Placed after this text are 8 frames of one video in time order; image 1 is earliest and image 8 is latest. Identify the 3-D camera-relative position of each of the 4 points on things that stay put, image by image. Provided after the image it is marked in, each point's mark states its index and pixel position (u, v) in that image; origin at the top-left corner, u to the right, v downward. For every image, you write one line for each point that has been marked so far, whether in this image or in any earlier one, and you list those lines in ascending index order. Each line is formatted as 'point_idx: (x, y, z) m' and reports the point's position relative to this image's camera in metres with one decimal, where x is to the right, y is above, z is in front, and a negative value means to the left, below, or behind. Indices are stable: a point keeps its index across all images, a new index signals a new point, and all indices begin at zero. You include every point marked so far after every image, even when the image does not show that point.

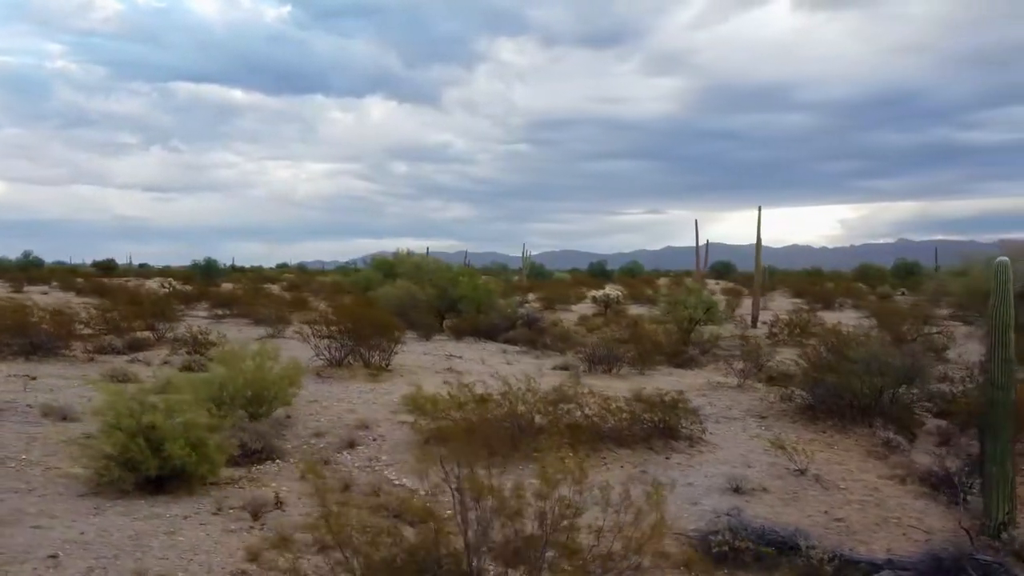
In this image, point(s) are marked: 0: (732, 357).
0: (+3.6, -1.2, +13.6) m
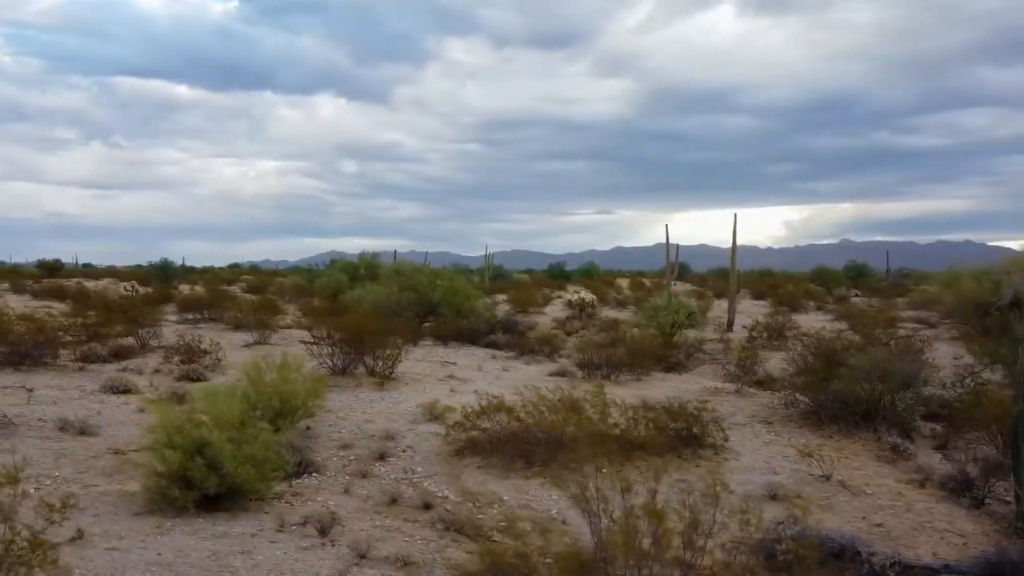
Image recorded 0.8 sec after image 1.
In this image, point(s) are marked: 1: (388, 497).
0: (+3.5, -1.3, +13.9) m
1: (-0.9, -1.5, +5.8) m
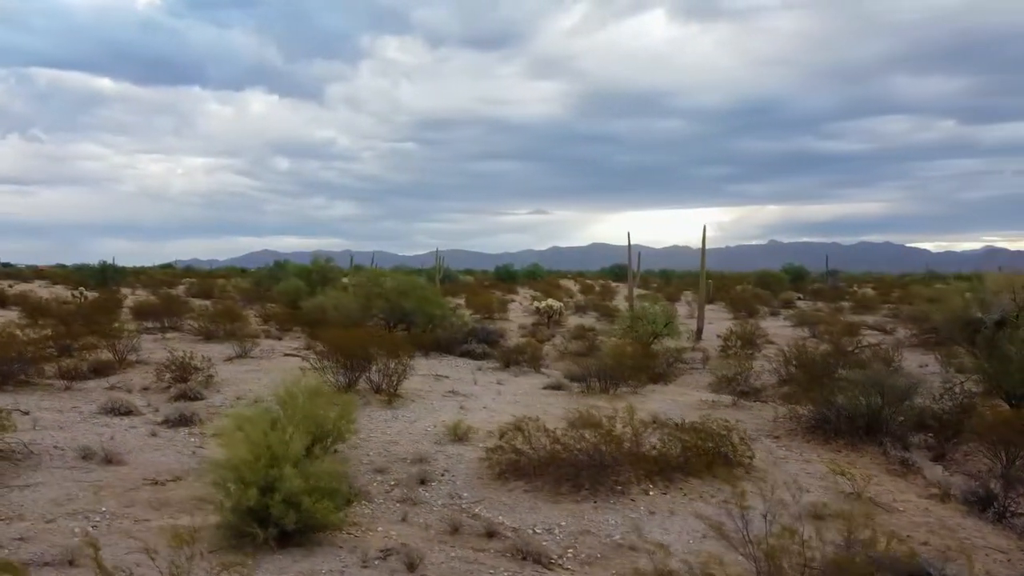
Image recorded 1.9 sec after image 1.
0: (+3.3, -1.5, +14.3) m
1: (-0.4, -1.7, +5.8) m
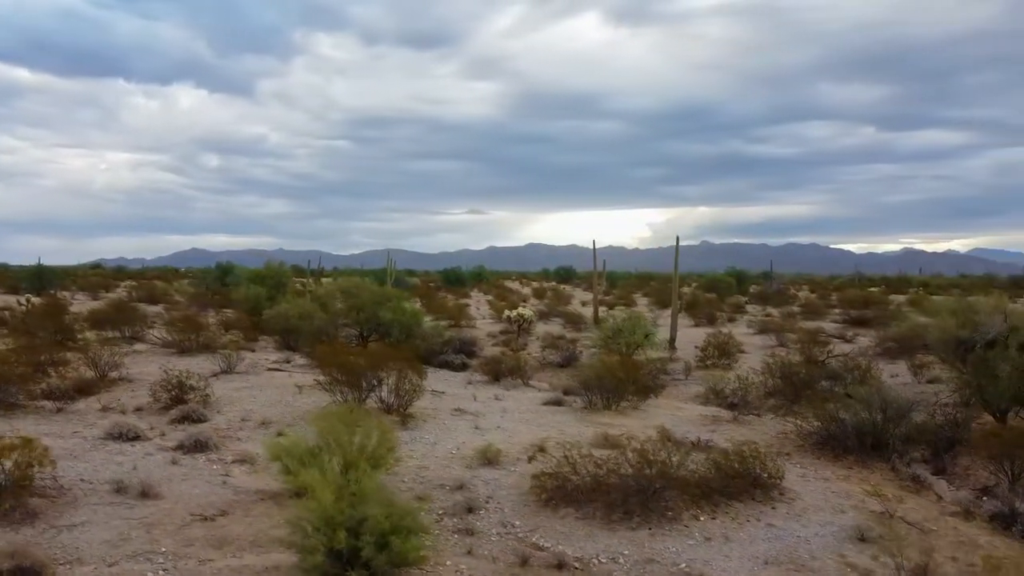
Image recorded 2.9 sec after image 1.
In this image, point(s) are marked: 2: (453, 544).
0: (+3.1, -1.7, +14.6) m
1: (0.0, -1.9, +5.8) m
2: (-0.4, -1.9, +6.0) m
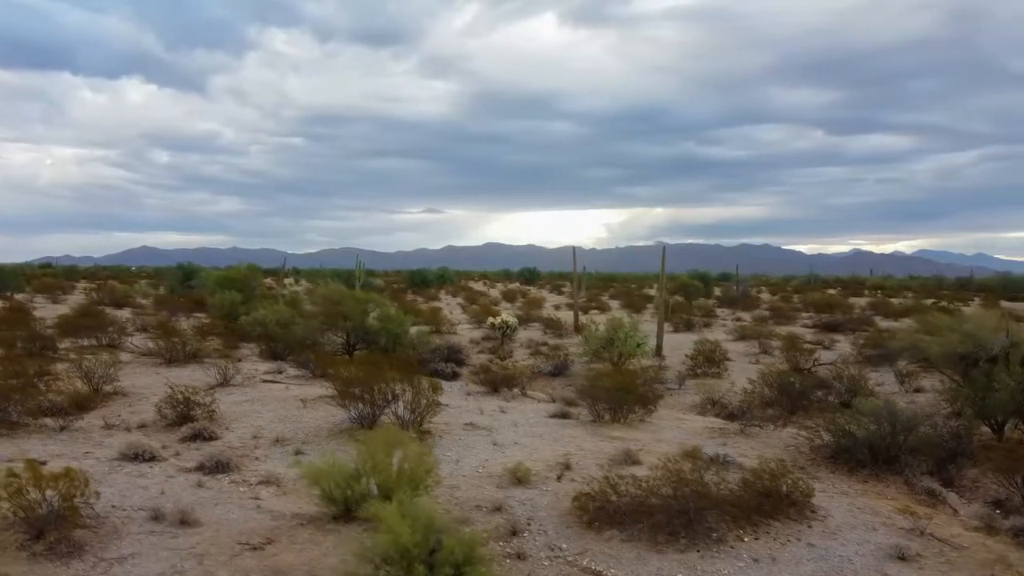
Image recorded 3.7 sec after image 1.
0: (+3.0, -1.9, +14.7) m
1: (+0.5, -2.1, +5.9) m
2: (0.0, -2.1, +6.0) m
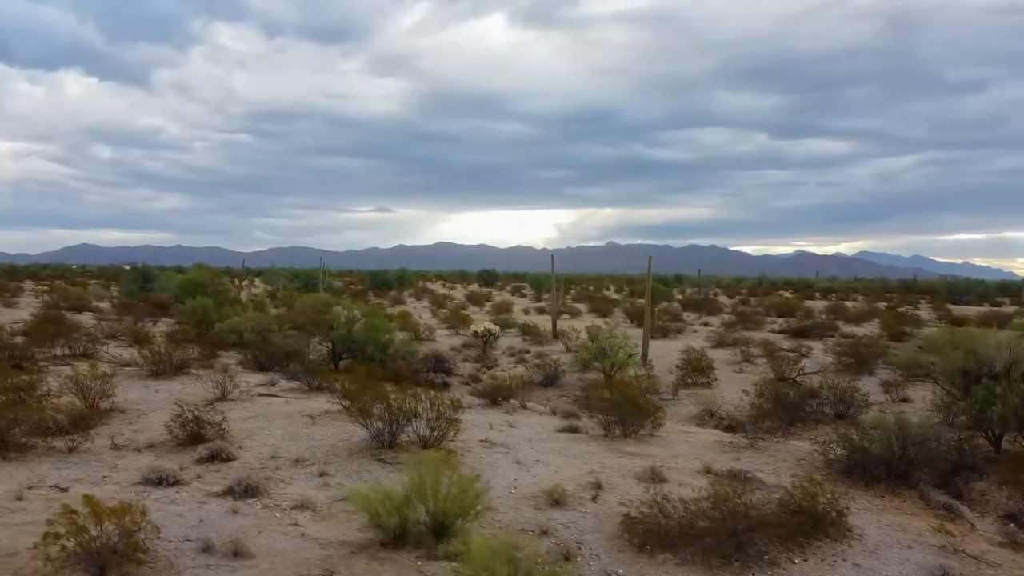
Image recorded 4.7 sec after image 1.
0: (+3.0, -2.1, +14.9) m
1: (+1.0, -2.3, +5.9) m
2: (+0.5, -2.3, +6.1) m
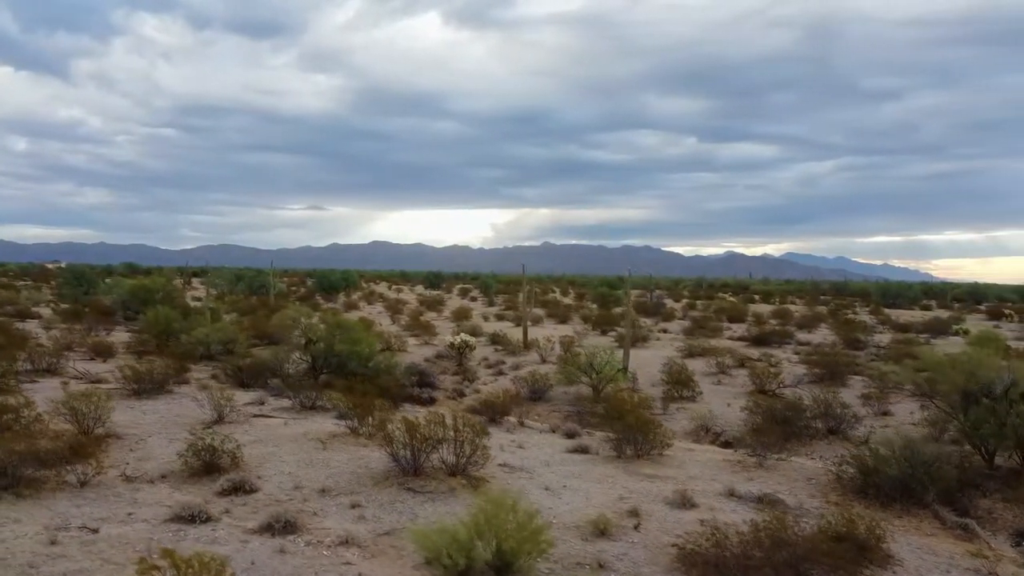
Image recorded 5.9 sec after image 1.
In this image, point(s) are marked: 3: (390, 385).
0: (+2.9, -2.4, +15.1) m
1: (+1.6, -2.6, +6.0) m
2: (+1.1, -2.6, +6.1) m
3: (-2.6, -2.0, +17.2) m
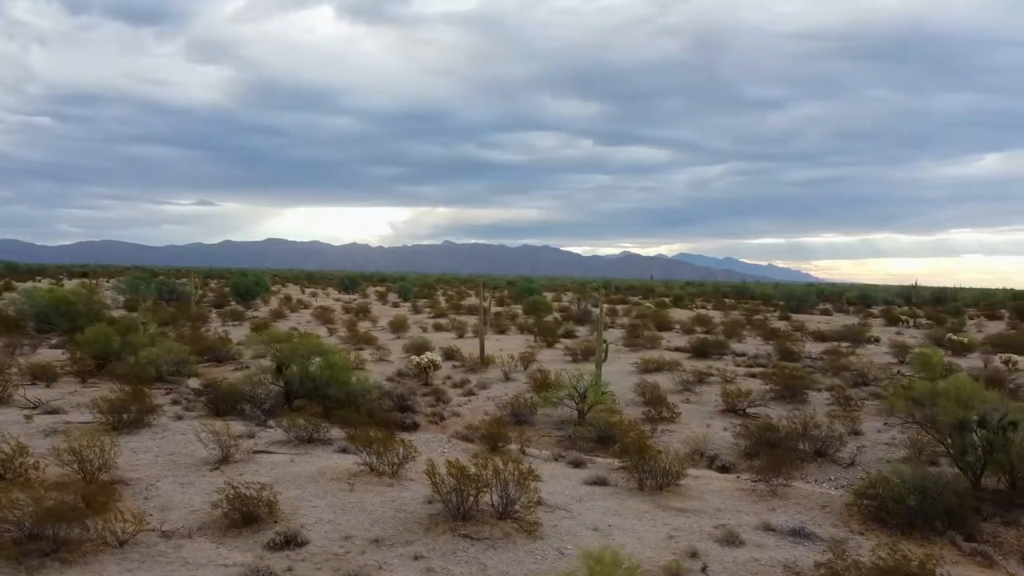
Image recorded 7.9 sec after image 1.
0: (+2.8, -2.9, +15.5) m
1: (+2.6, -3.2, +6.3) m
2: (+2.1, -3.1, +6.3) m
3: (-2.8, -2.5, +16.9) m
